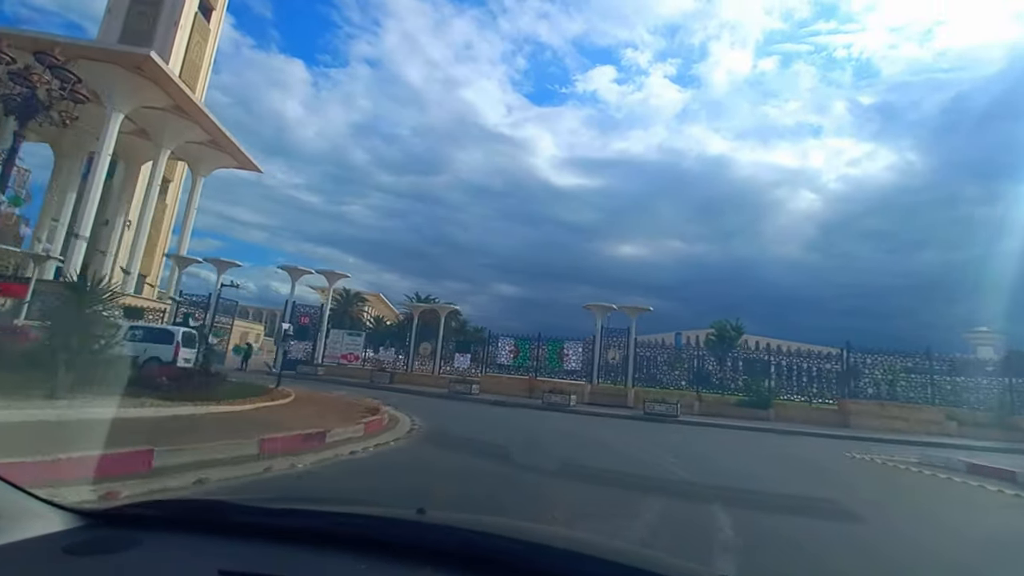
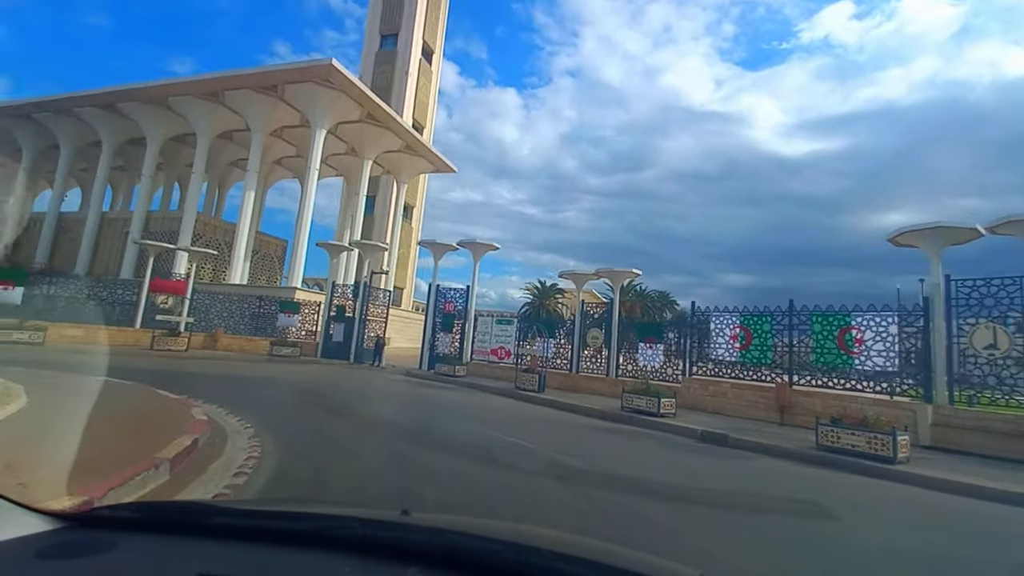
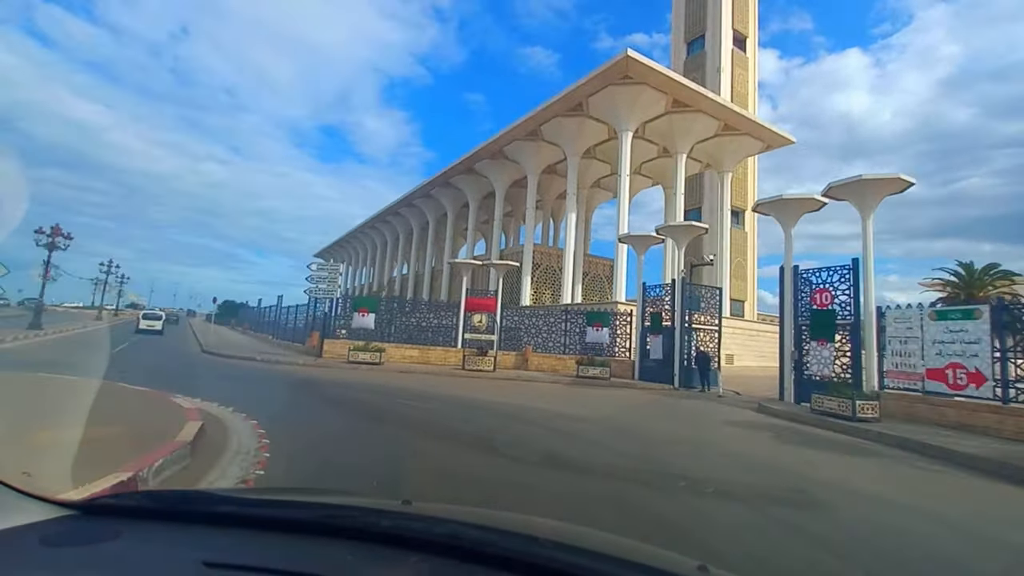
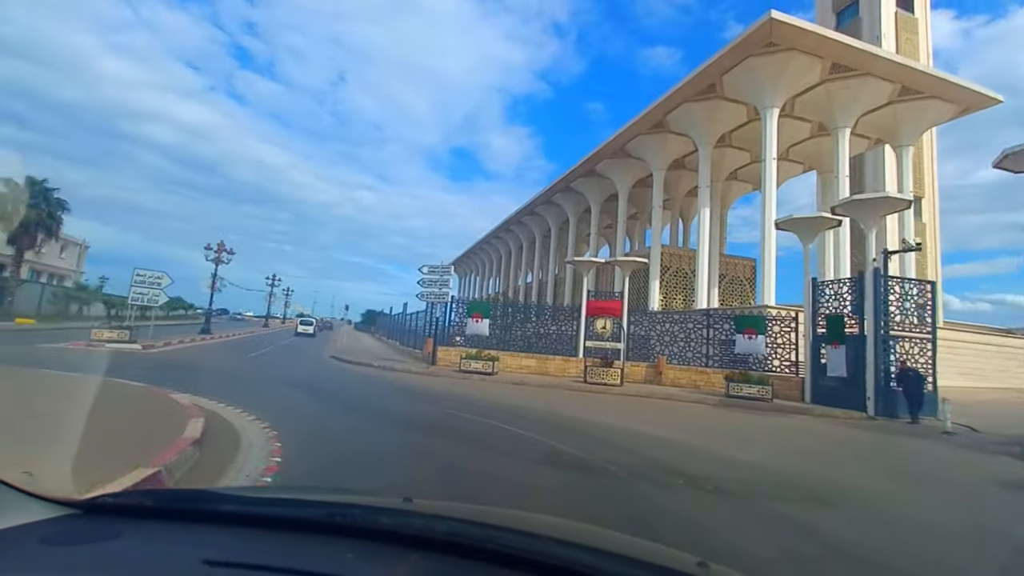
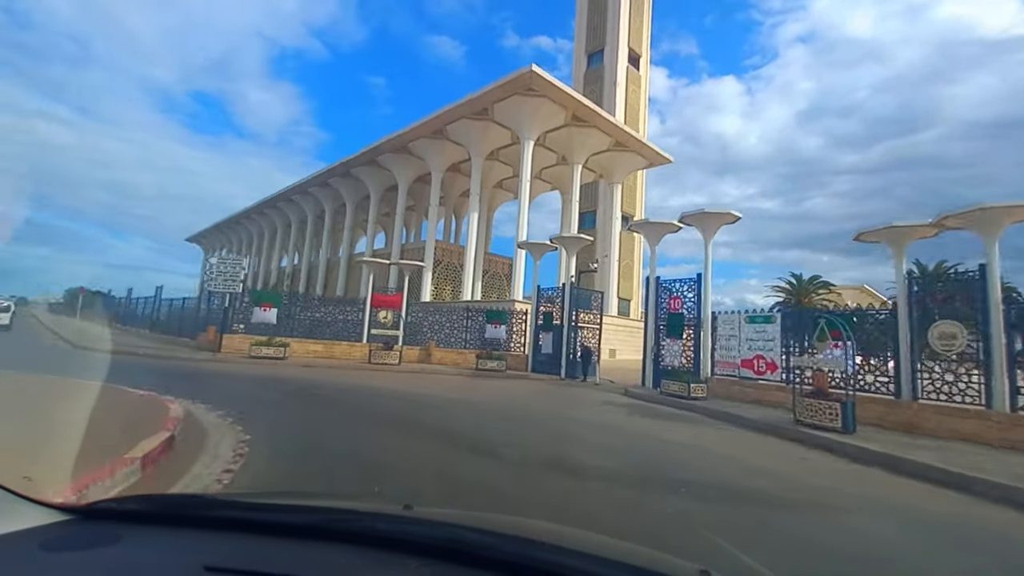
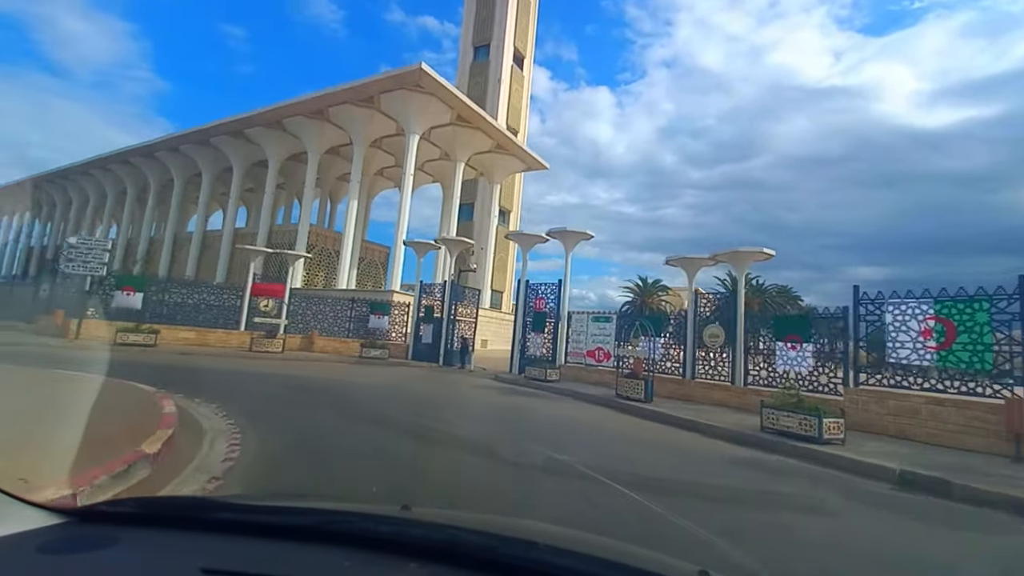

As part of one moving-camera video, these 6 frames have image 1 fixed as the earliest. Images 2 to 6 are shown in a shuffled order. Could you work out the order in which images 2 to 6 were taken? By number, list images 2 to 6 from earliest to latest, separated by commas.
2, 6, 5, 3, 4
